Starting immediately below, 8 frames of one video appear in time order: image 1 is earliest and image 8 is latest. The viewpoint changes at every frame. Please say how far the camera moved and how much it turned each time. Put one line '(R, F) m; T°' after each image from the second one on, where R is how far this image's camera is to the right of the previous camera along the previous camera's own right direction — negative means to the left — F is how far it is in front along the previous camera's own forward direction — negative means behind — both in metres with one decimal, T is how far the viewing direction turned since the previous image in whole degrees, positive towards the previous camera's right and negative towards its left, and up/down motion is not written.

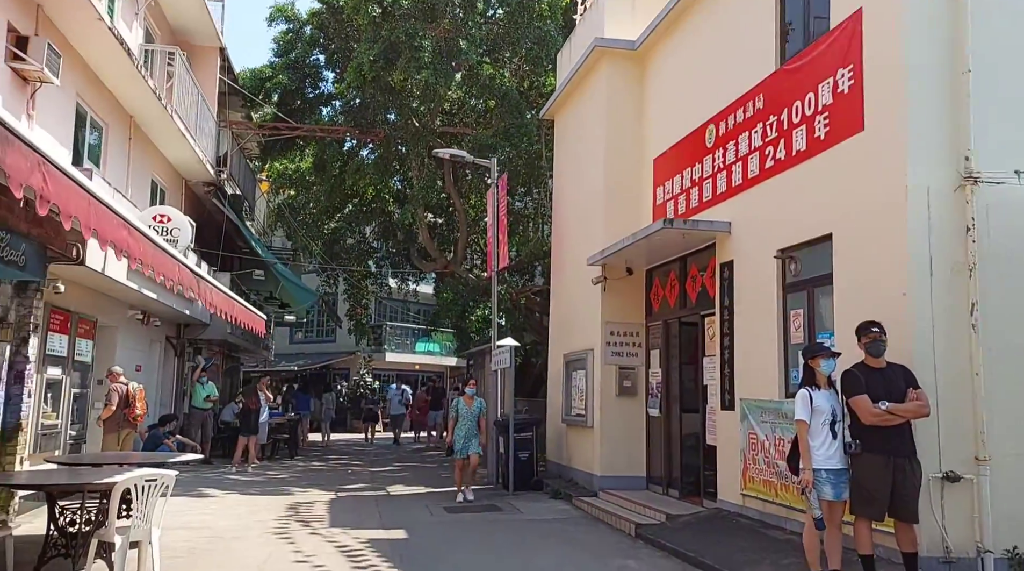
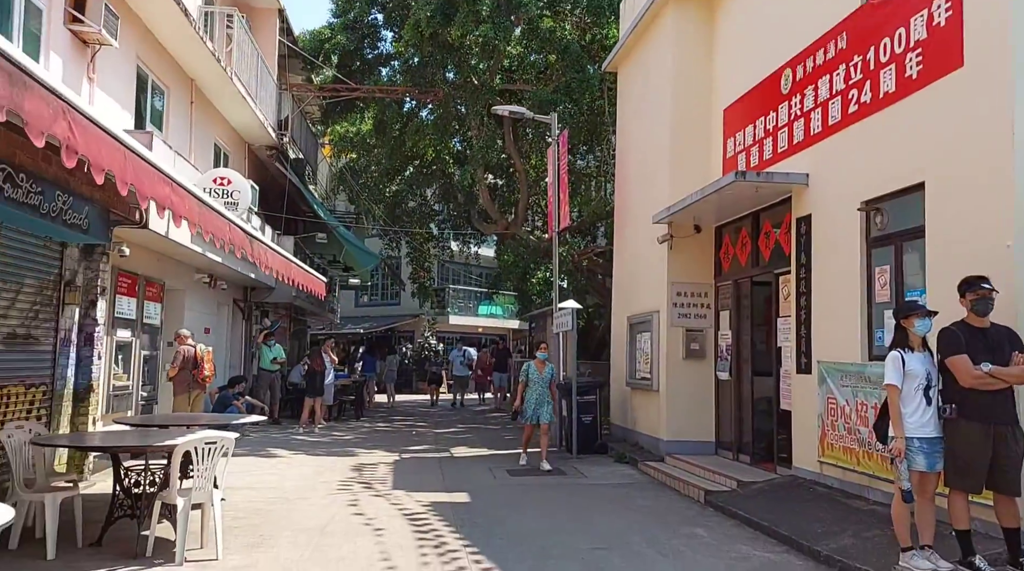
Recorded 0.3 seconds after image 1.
(0.0, +0.3) m; -4°
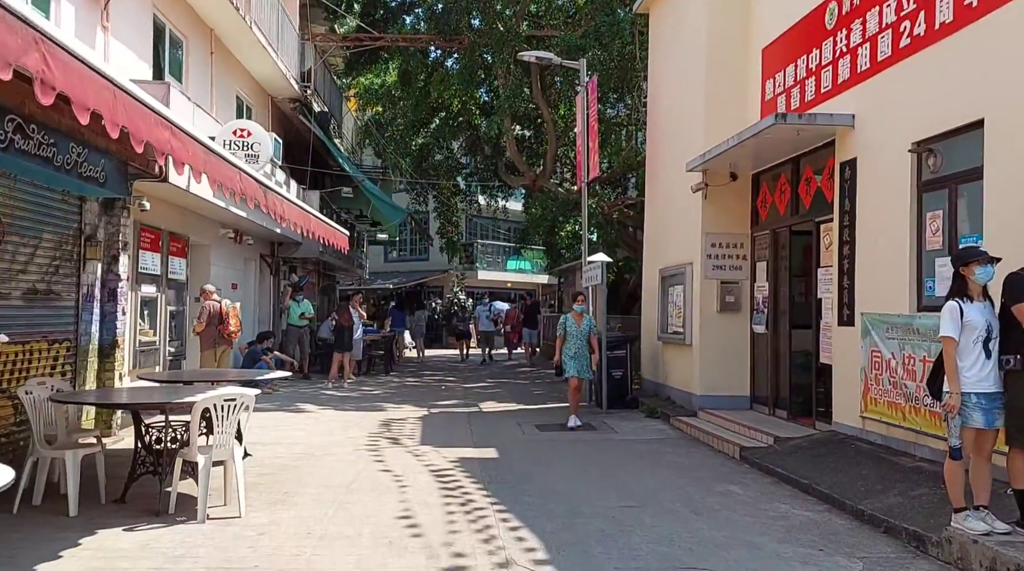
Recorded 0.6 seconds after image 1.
(0.0, +0.3) m; -2°
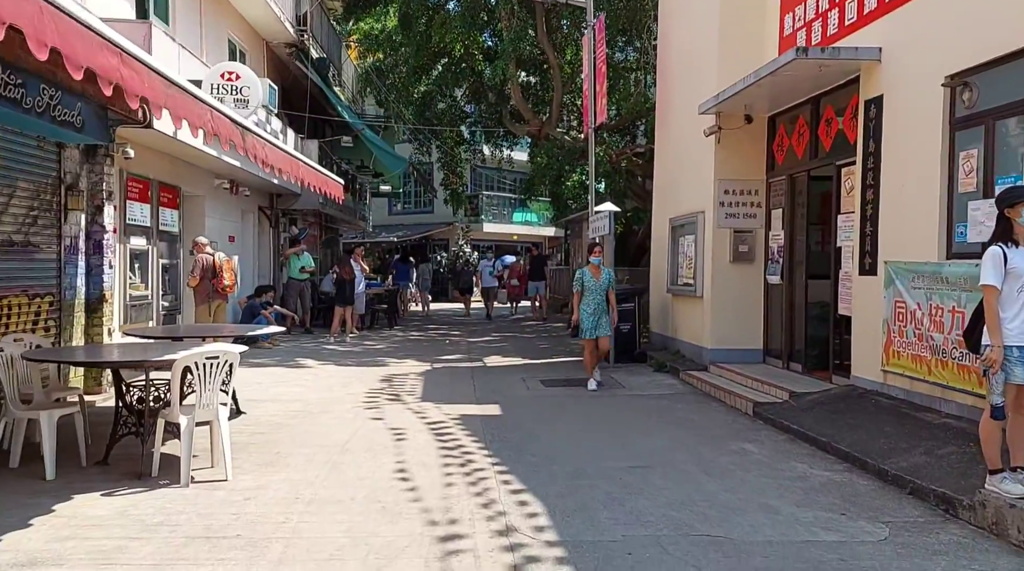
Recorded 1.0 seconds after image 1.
(0.0, +0.4) m; -1°
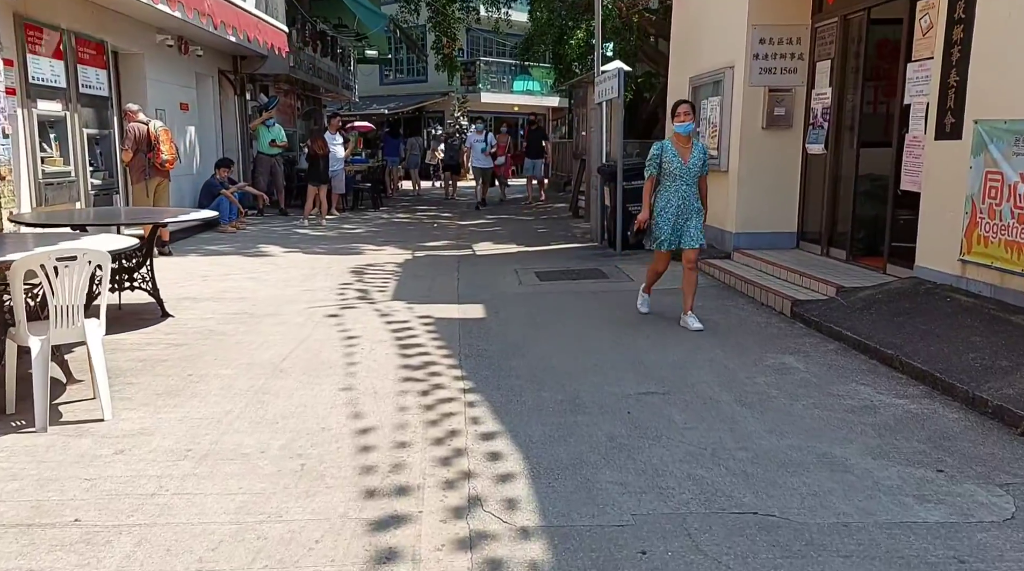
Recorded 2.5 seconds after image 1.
(+0.2, +1.6) m; 0°
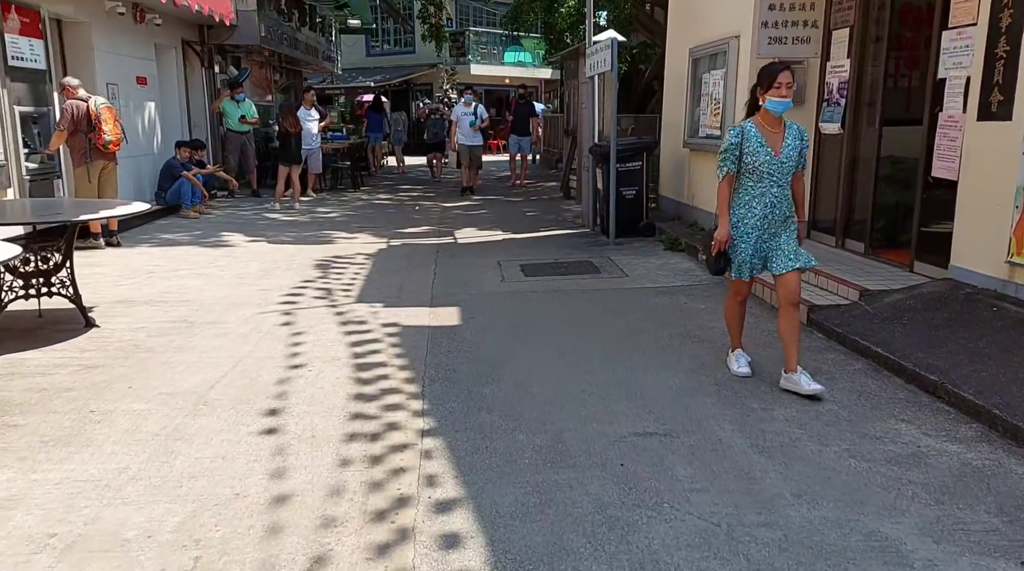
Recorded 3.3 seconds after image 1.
(+0.1, +0.9) m; 0°
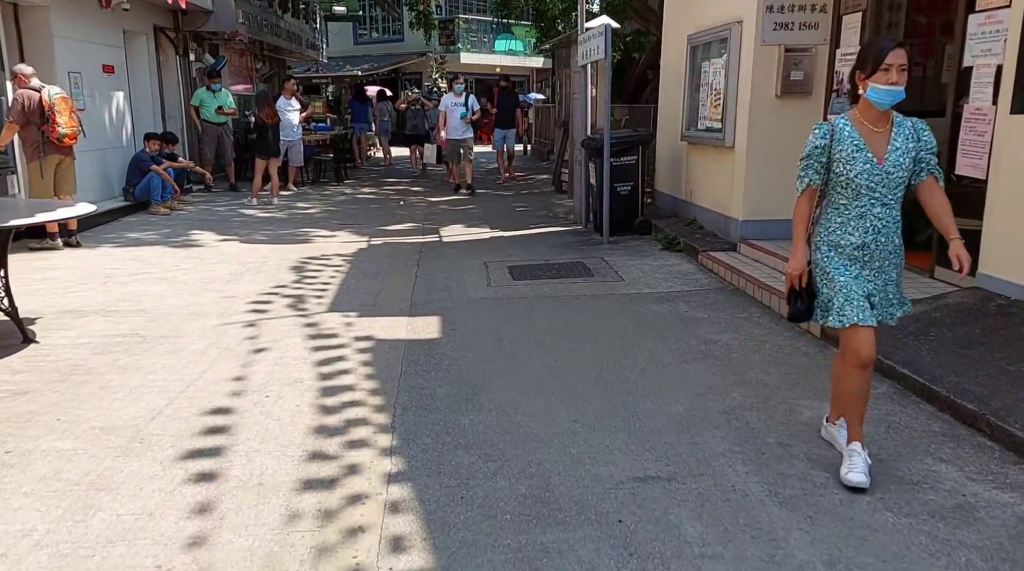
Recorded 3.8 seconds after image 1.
(+0.1, +0.6) m; 0°
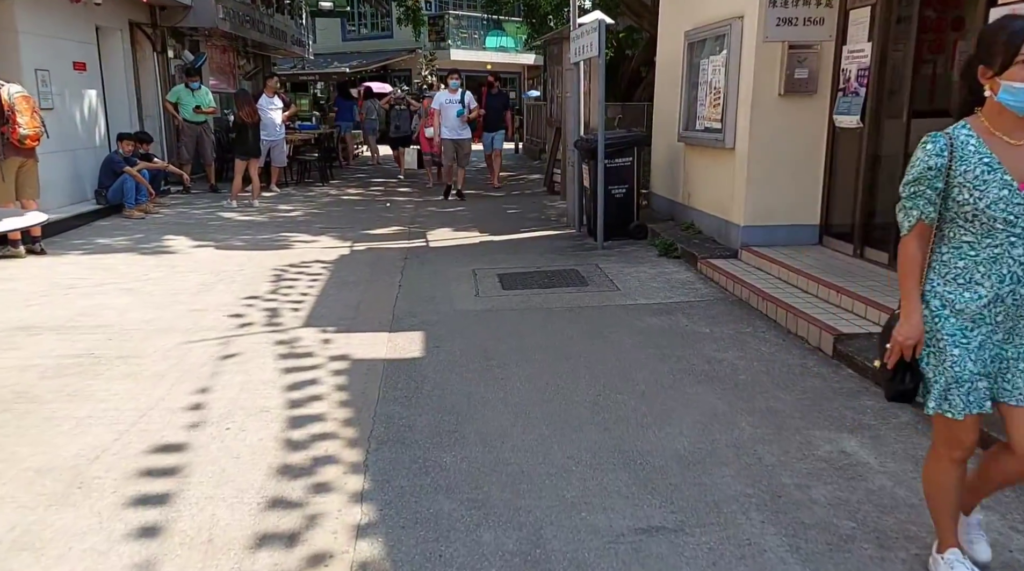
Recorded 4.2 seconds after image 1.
(0.0, +0.4) m; +1°
